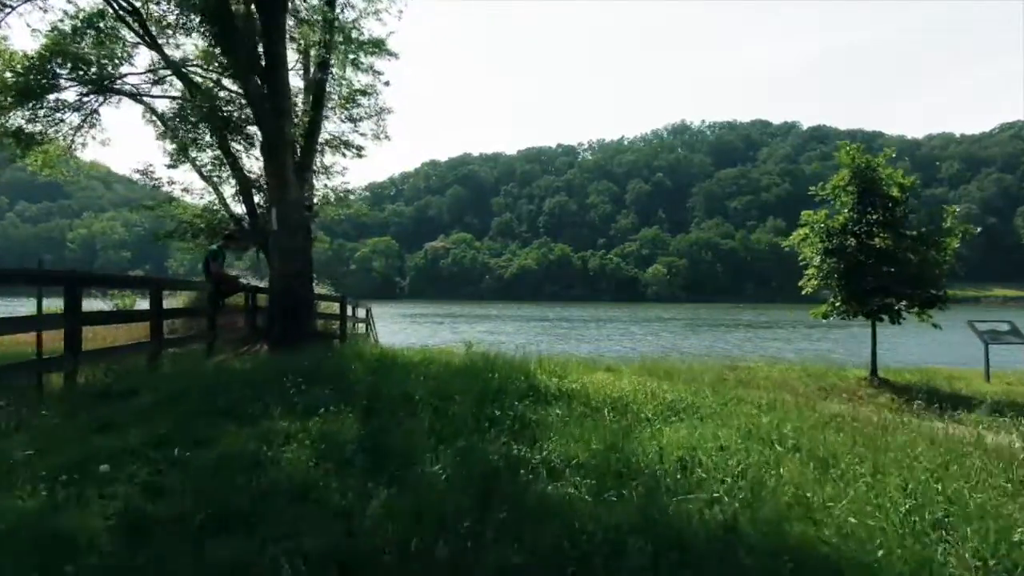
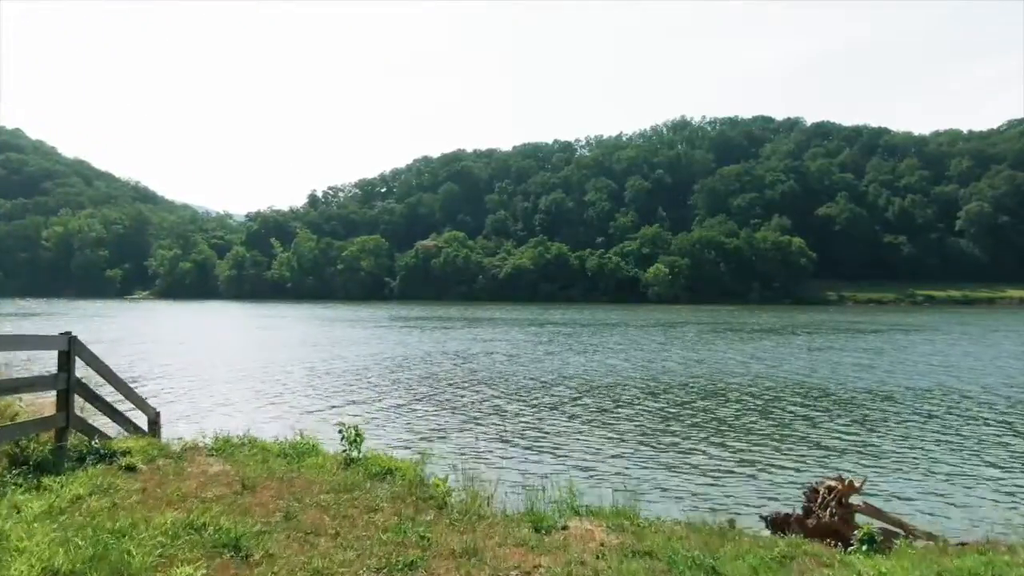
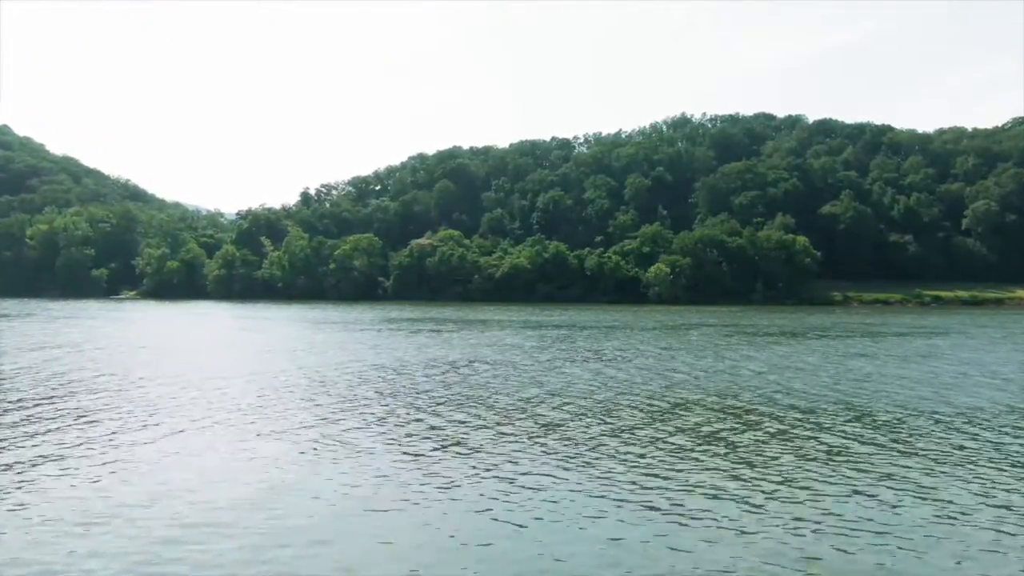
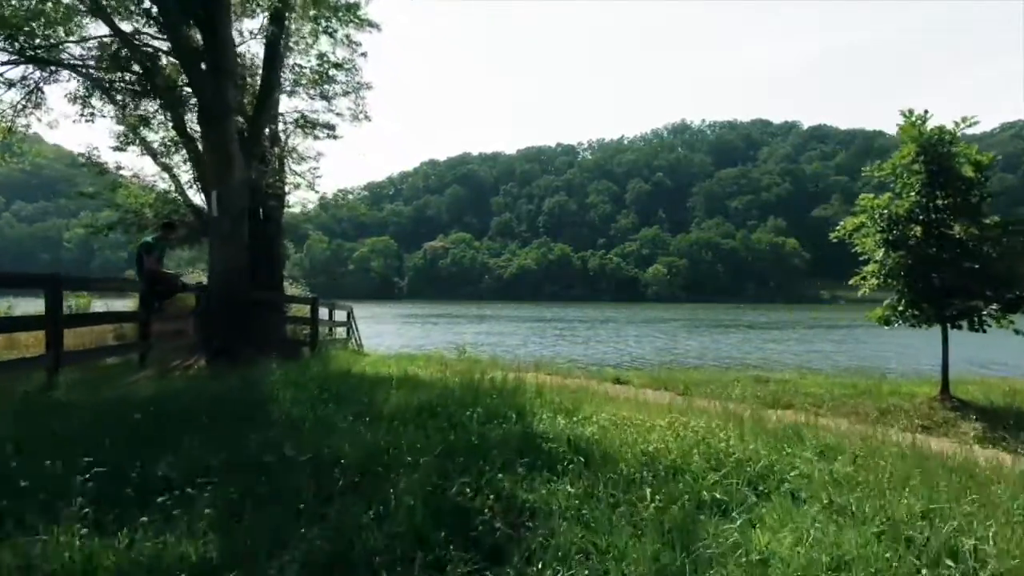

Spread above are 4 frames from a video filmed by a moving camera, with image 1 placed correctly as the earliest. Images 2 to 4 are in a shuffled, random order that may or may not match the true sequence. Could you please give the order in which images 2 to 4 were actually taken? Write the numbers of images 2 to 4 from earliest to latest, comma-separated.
4, 2, 3
